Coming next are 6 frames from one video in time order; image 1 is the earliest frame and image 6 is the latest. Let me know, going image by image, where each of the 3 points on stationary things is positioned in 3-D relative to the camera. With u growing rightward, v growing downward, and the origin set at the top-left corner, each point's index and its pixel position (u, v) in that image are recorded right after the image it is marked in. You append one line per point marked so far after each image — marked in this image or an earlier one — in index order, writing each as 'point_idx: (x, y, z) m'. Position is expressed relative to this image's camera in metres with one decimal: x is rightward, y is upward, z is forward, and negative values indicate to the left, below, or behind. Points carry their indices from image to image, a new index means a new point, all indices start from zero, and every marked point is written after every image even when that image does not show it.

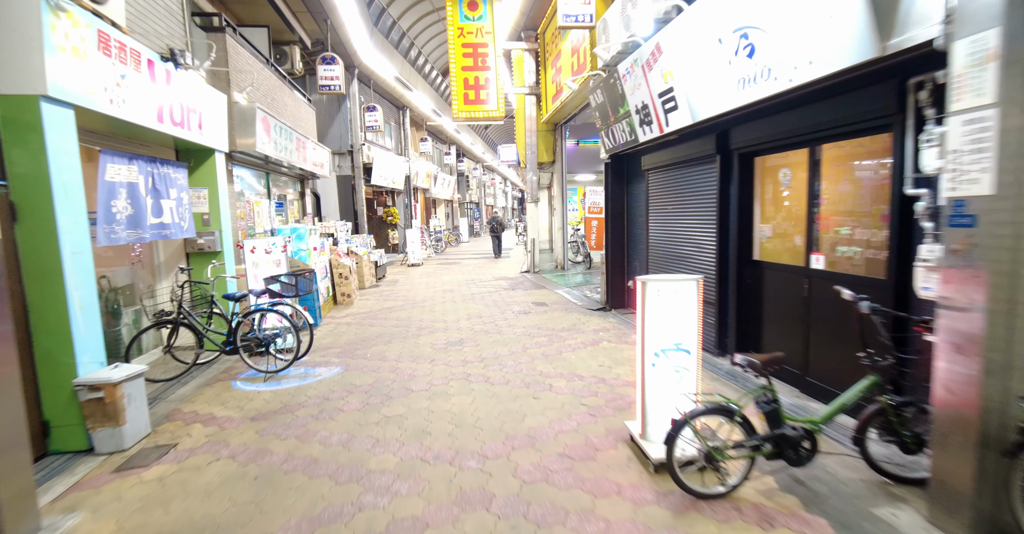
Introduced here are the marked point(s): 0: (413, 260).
0: (-3.1, +0.2, +14.4) m
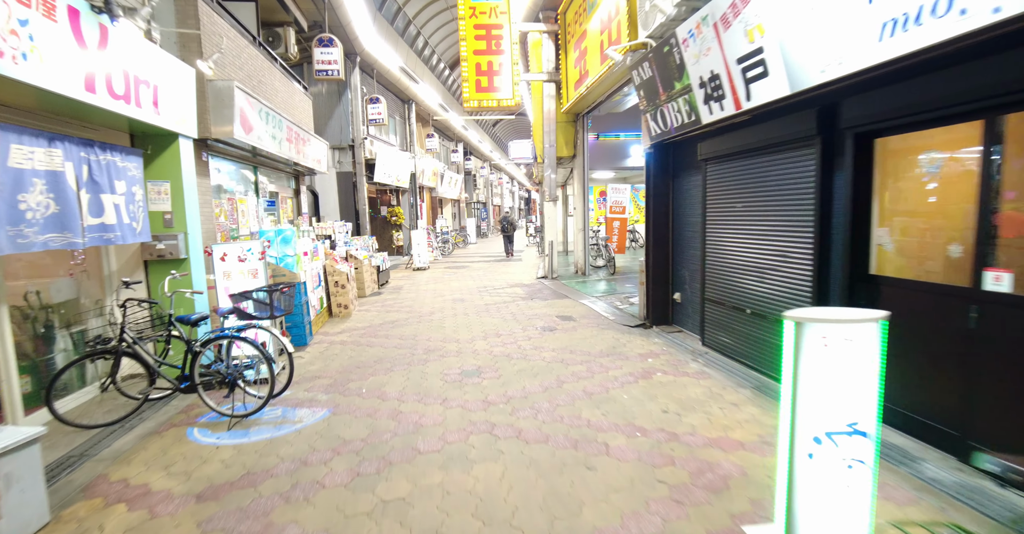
0: (-2.7, +0.1, +13.3) m
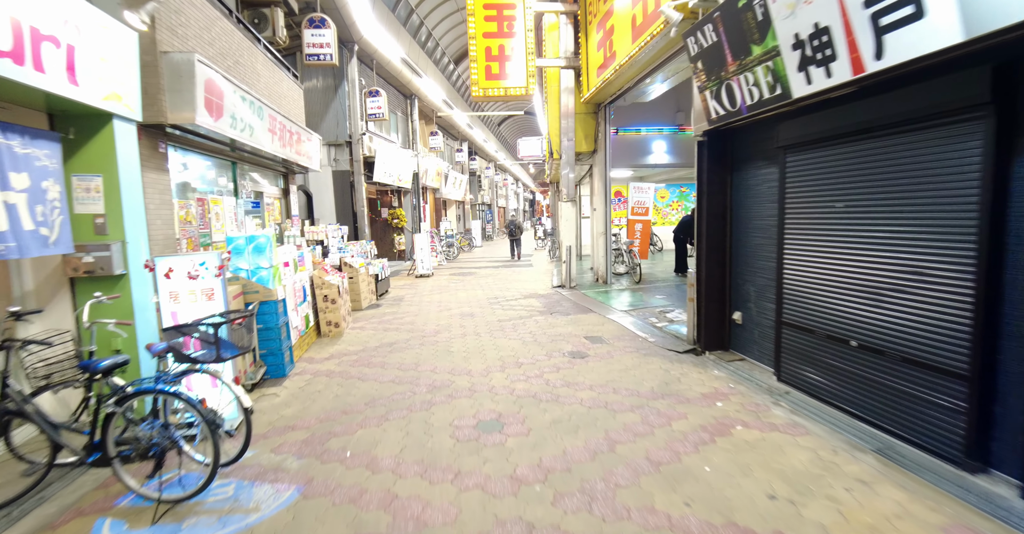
0: (-2.4, -0.1, +12.3) m
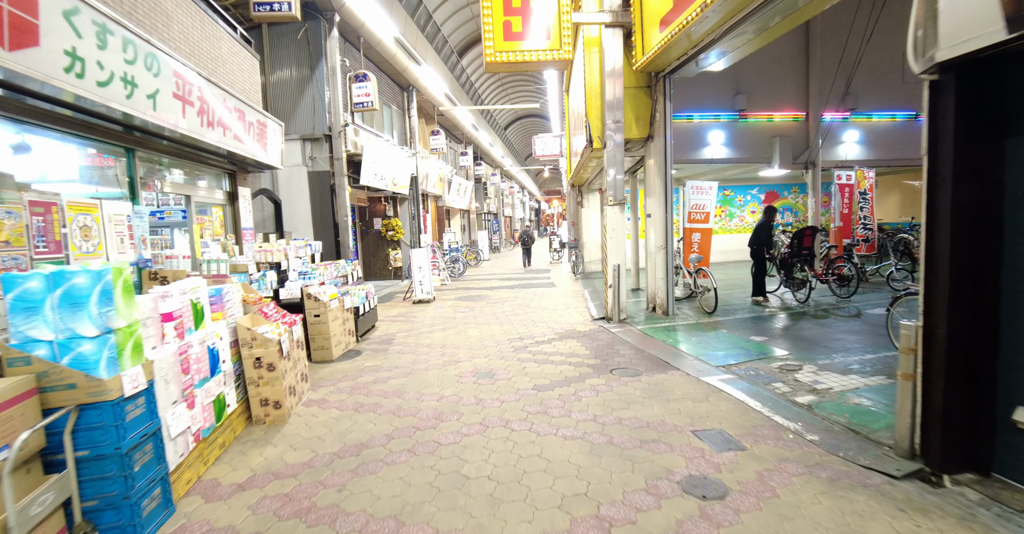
0: (-2.0, -0.6, +9.9) m
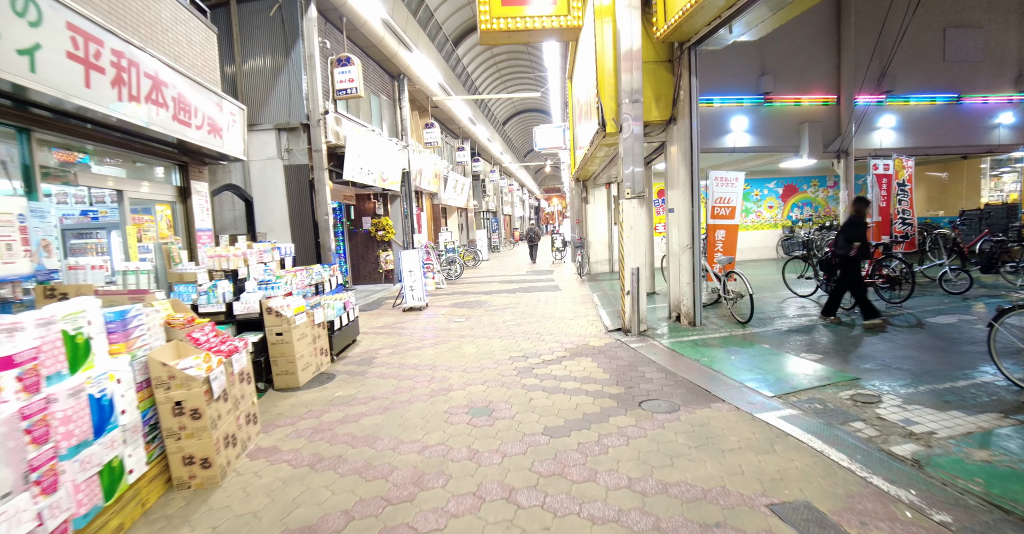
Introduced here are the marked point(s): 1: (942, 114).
0: (-2.0, -0.7, +8.9) m
1: (+8.9, +3.2, +9.4) m
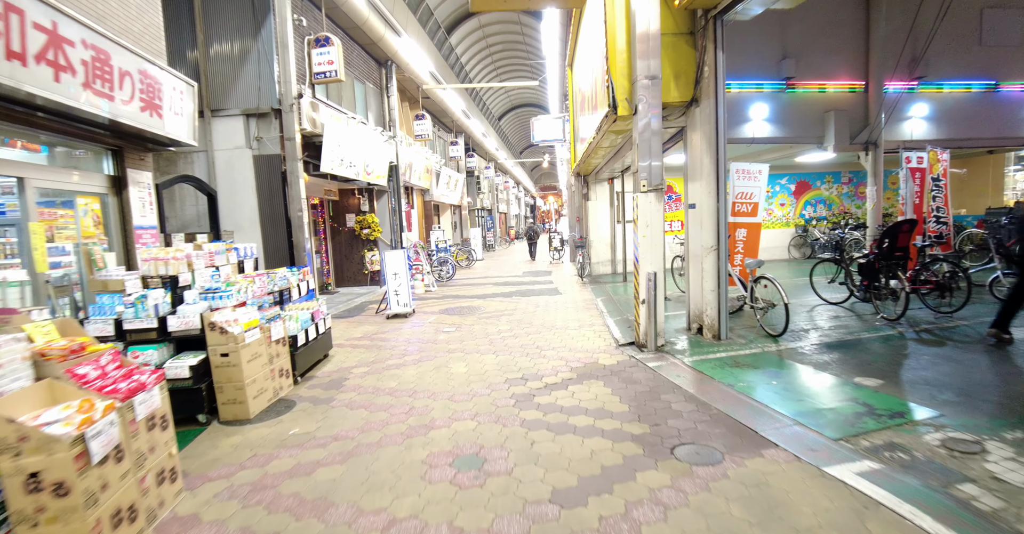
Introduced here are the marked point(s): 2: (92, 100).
0: (-2.0, -0.7, +8.0) m
1: (+8.8, +3.1, +8.6) m
2: (-3.5, +1.4, +3.7) m
